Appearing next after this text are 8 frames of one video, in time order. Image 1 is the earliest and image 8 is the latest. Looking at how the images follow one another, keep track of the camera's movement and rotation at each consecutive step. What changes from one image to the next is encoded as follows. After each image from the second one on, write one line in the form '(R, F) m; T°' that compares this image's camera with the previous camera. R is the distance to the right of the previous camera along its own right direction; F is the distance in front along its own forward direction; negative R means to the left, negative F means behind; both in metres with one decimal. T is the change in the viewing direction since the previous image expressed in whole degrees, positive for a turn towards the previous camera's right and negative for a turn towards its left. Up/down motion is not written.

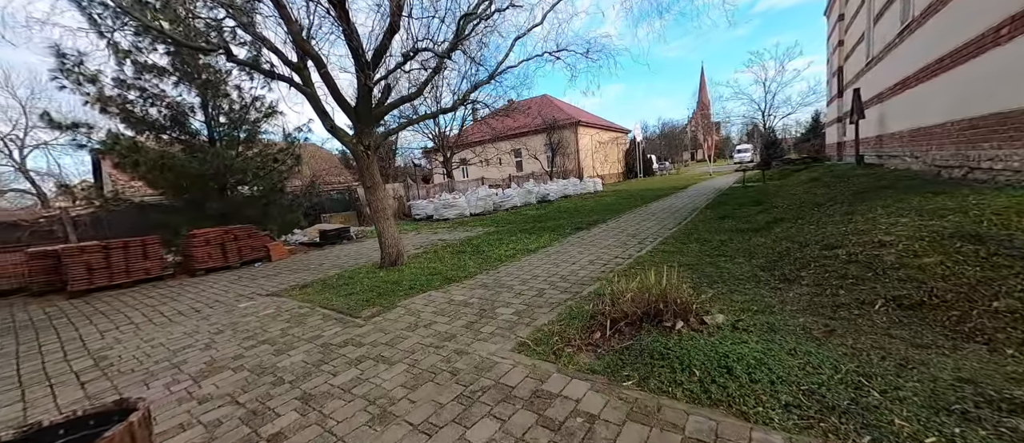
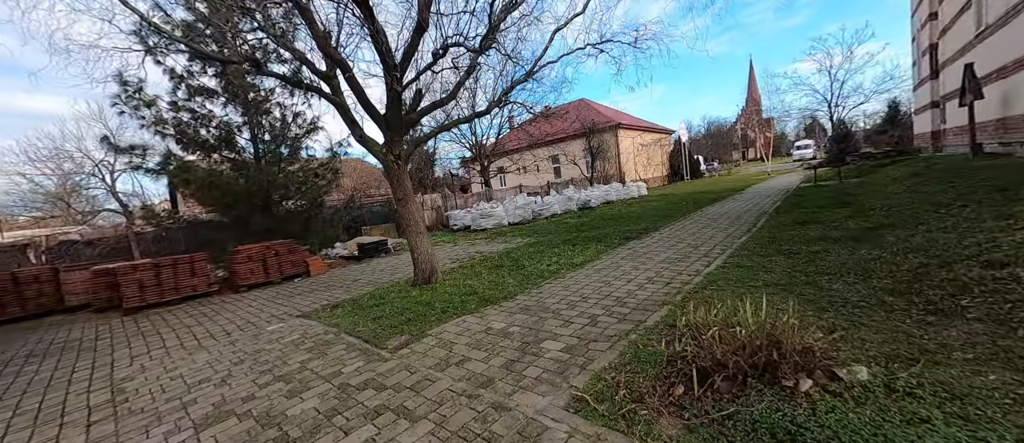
(0.0, +0.6) m; -6°
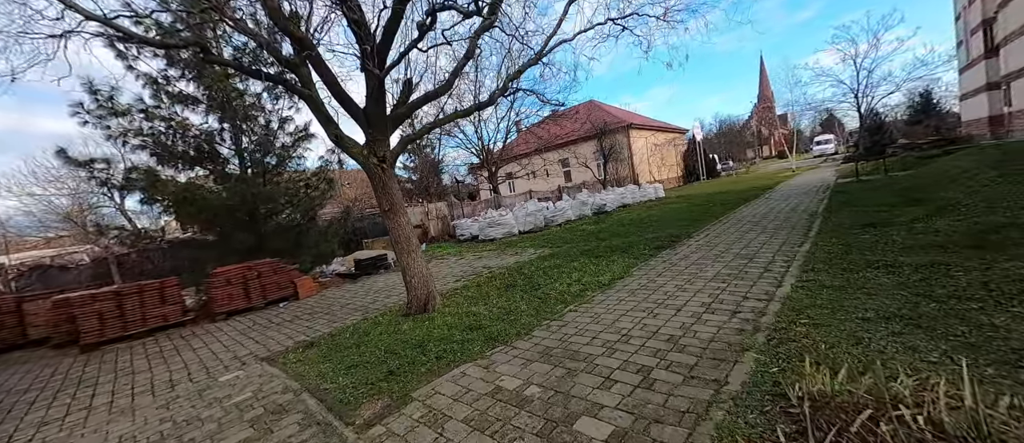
(0.0, +1.0) m; -2°
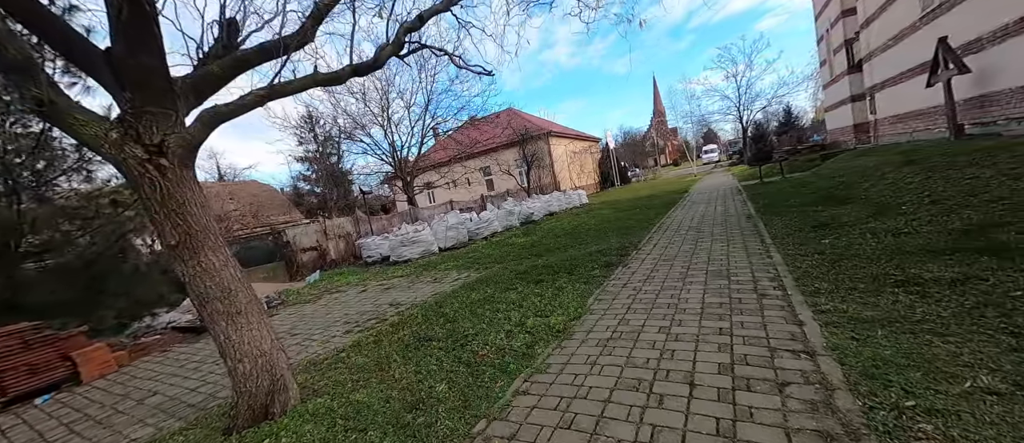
(+0.1, +1.6) m; +12°
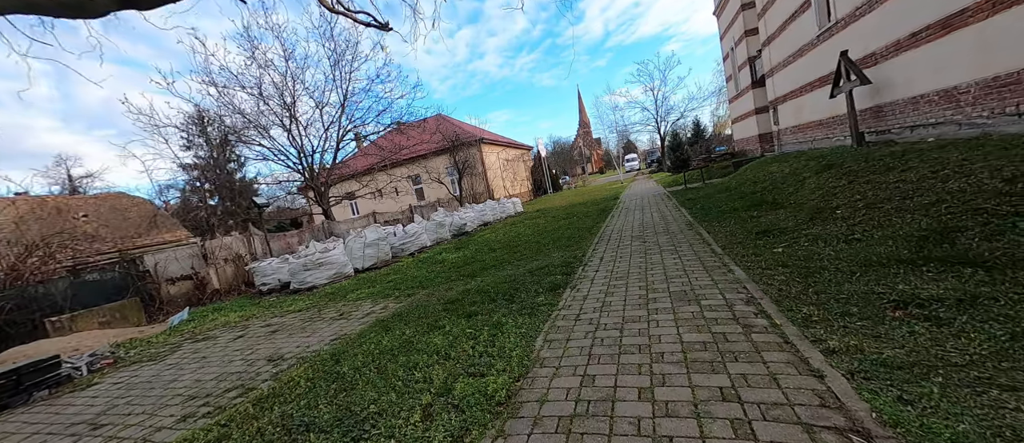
(+0.1, +1.1) m; +10°
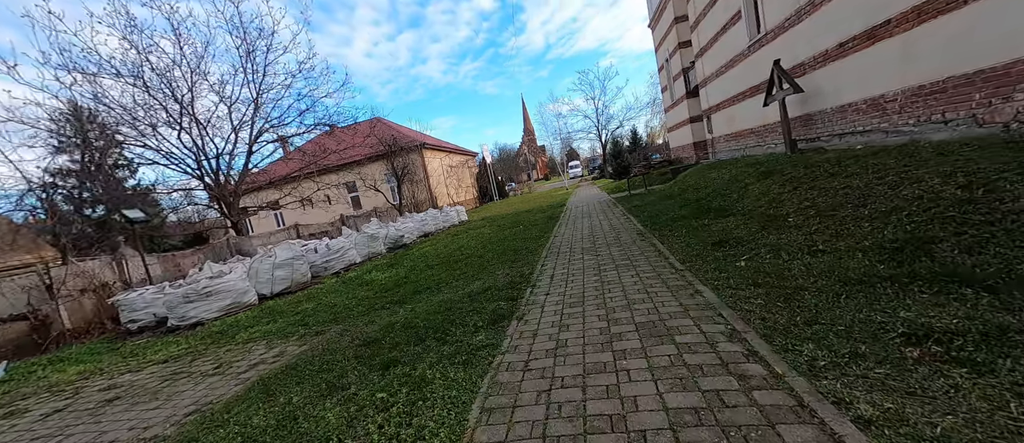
(+0.2, +0.9) m; +8°
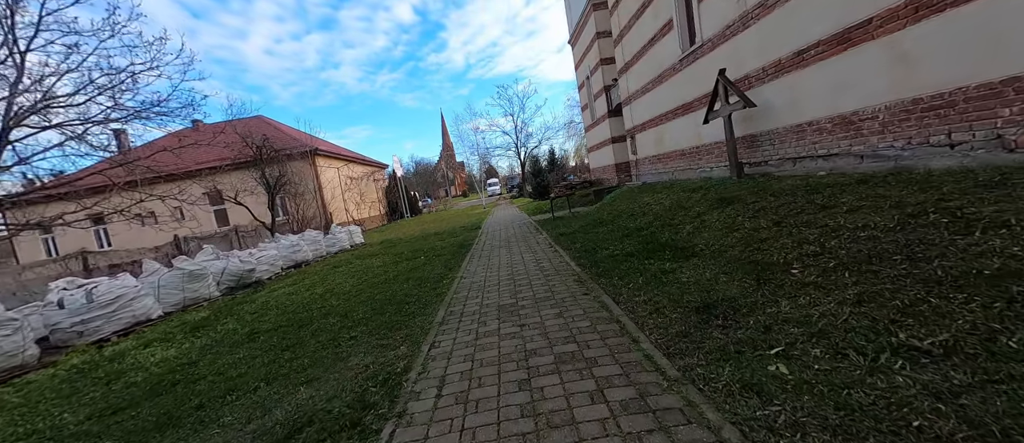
(+0.5, +2.5) m; +12°
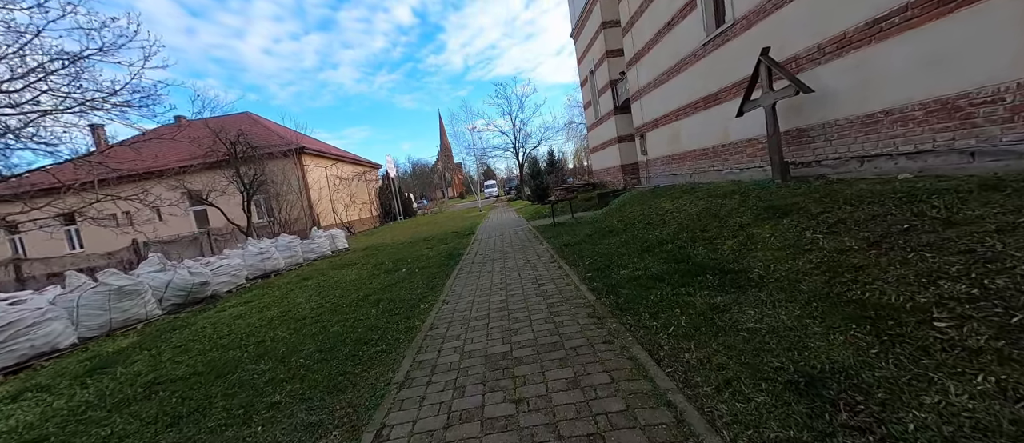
(0.0, +1.4) m; 0°
